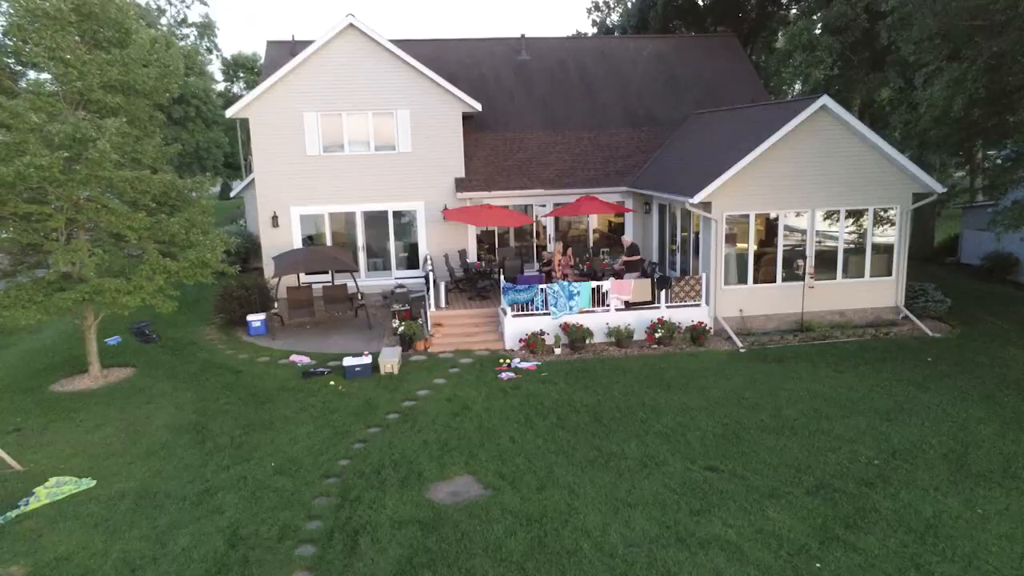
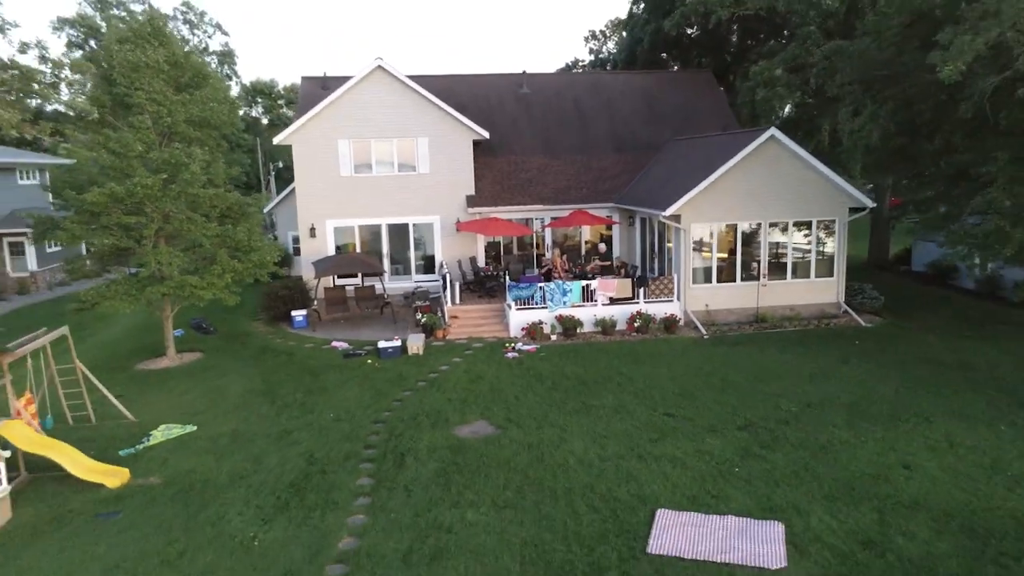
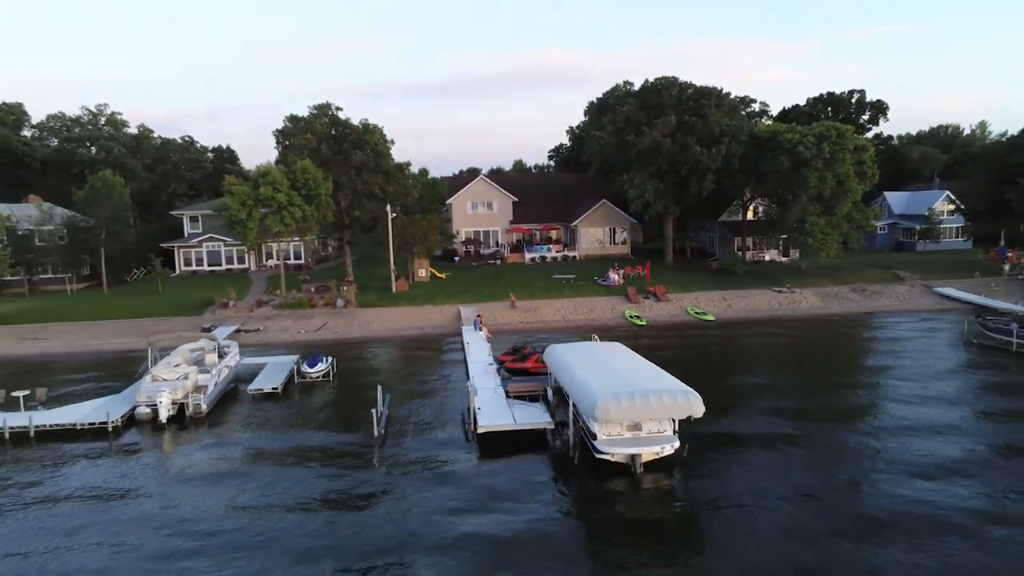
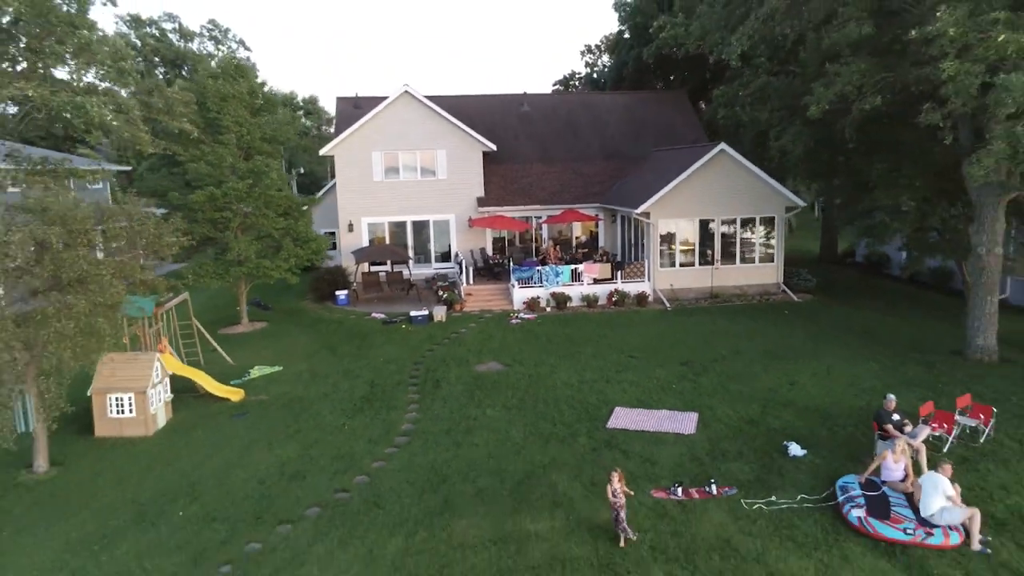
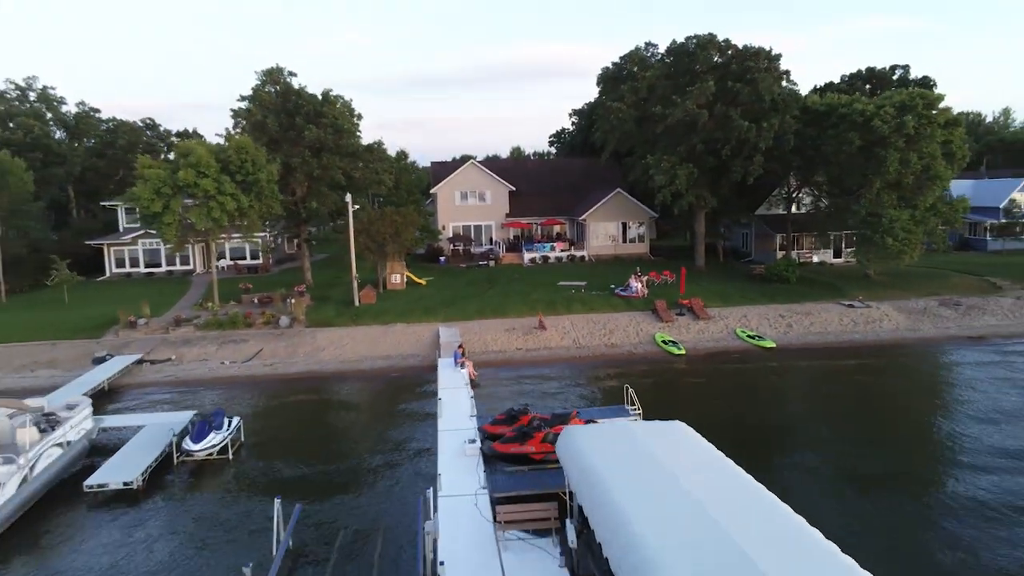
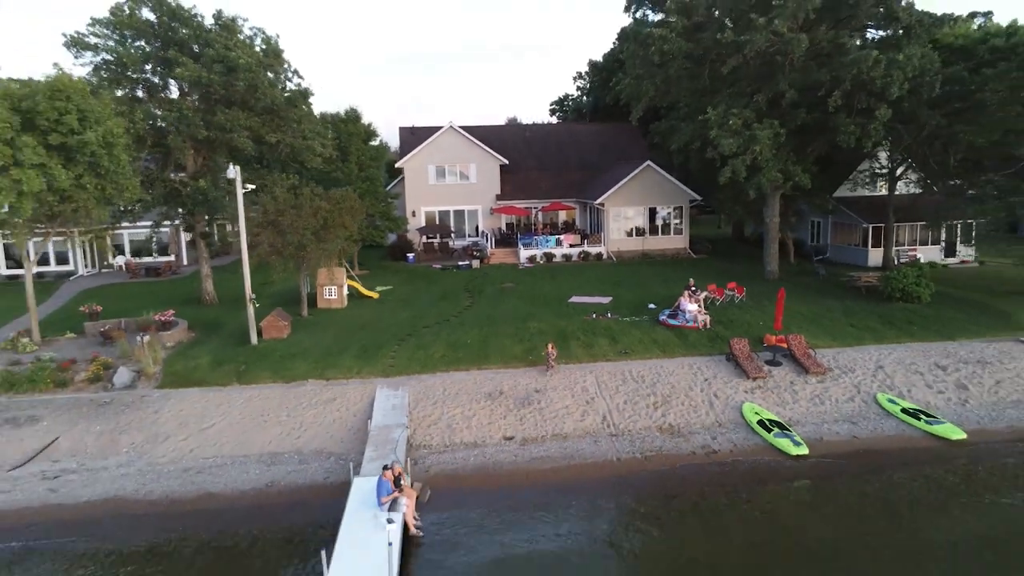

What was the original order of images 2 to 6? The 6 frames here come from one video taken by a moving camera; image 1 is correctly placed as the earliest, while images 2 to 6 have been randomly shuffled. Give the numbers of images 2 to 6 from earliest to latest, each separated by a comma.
2, 4, 6, 5, 3
